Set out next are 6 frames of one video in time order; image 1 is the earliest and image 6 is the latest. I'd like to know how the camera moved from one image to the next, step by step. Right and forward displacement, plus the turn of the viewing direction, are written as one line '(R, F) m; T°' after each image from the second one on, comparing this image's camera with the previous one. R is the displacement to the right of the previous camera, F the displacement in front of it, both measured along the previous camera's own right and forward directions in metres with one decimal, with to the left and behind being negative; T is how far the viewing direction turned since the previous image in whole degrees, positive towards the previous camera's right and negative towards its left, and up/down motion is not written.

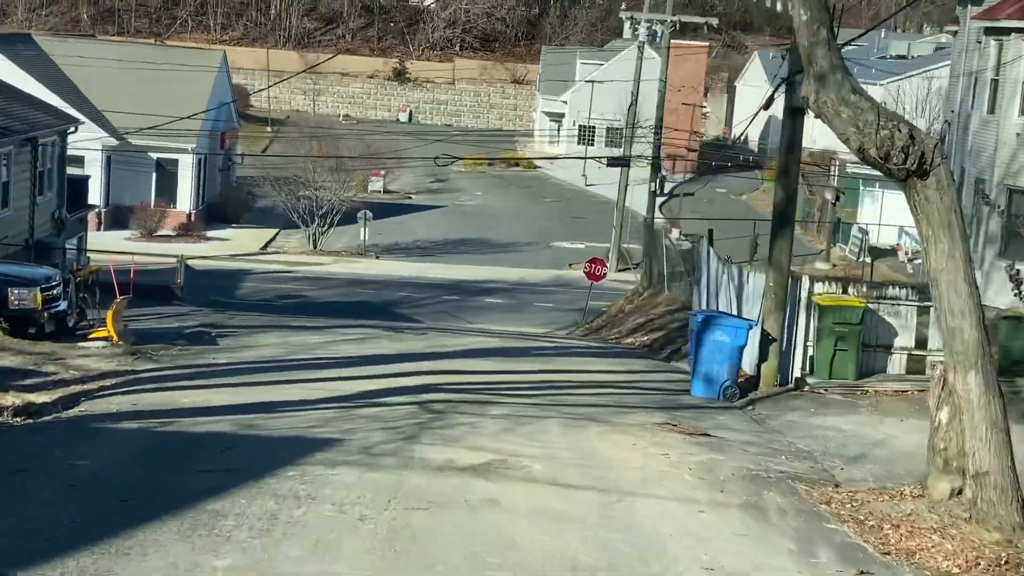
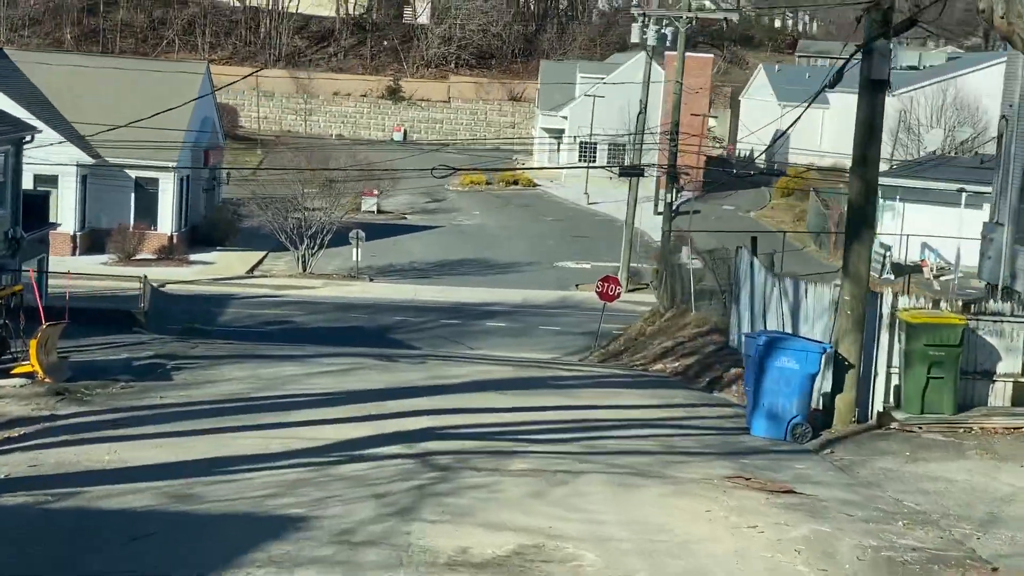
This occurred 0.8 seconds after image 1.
(-0.1, +2.3) m; 0°
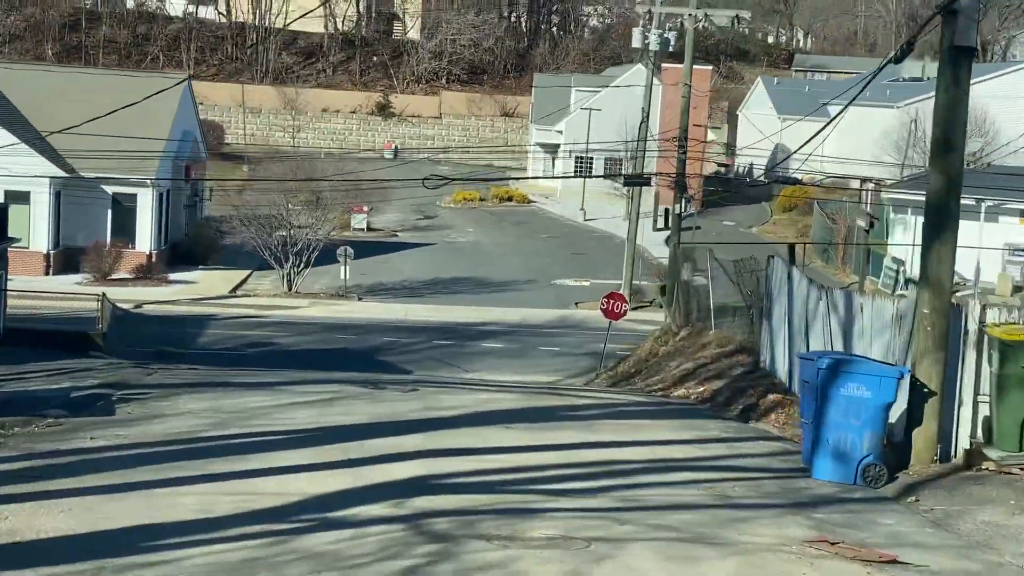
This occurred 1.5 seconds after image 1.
(-0.1, +1.8) m; 0°
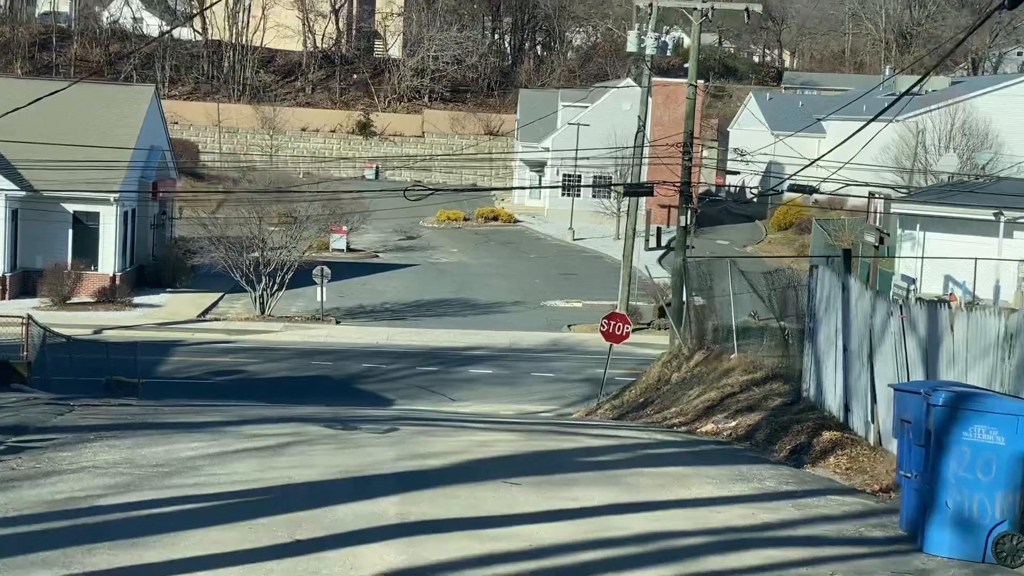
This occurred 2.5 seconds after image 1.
(-0.1, +2.2) m; +1°
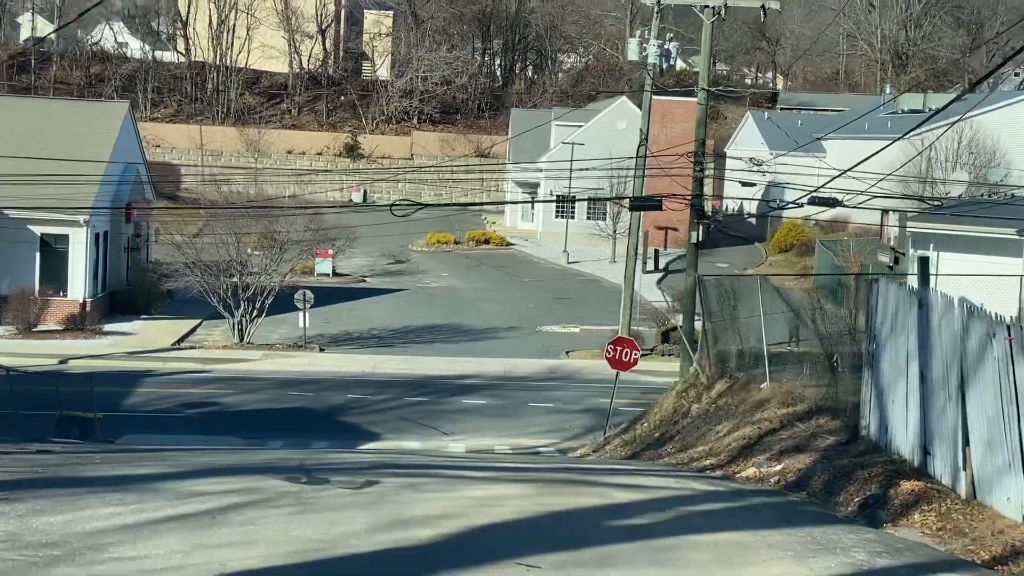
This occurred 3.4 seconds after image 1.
(-0.1, +1.9) m; 0°
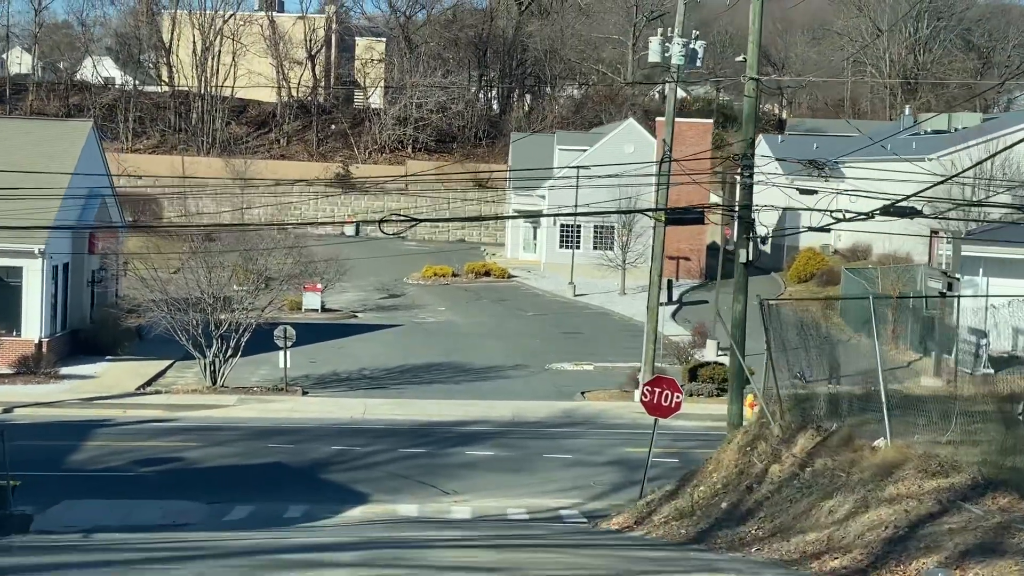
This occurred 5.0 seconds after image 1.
(-0.2, +3.4) m; 0°
